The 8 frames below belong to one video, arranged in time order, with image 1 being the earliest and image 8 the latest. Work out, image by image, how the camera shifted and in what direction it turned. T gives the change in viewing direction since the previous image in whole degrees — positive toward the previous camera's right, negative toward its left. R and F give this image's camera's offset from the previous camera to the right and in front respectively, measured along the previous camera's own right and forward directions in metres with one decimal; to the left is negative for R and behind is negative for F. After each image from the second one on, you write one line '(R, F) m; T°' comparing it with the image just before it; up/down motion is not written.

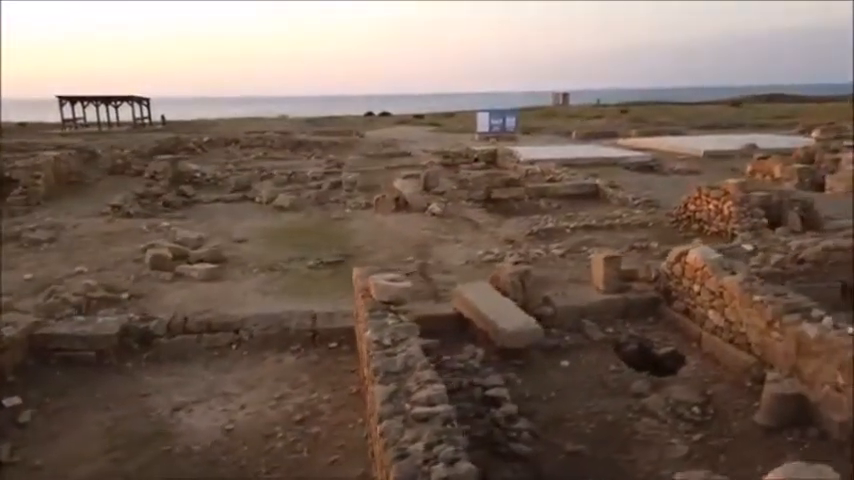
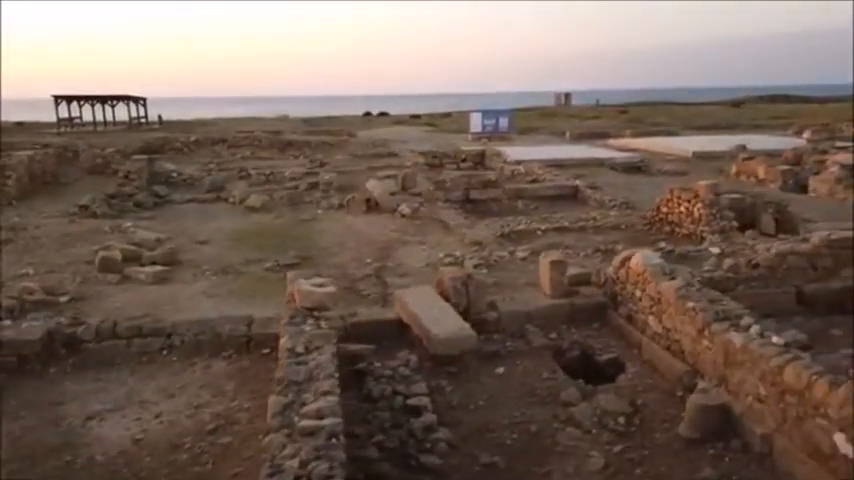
(+0.6, +0.1) m; 0°
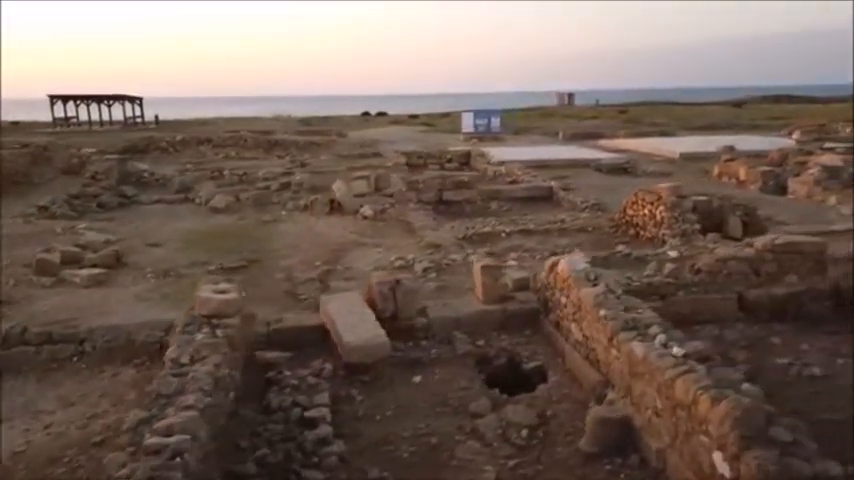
(+0.7, +0.2) m; 0°
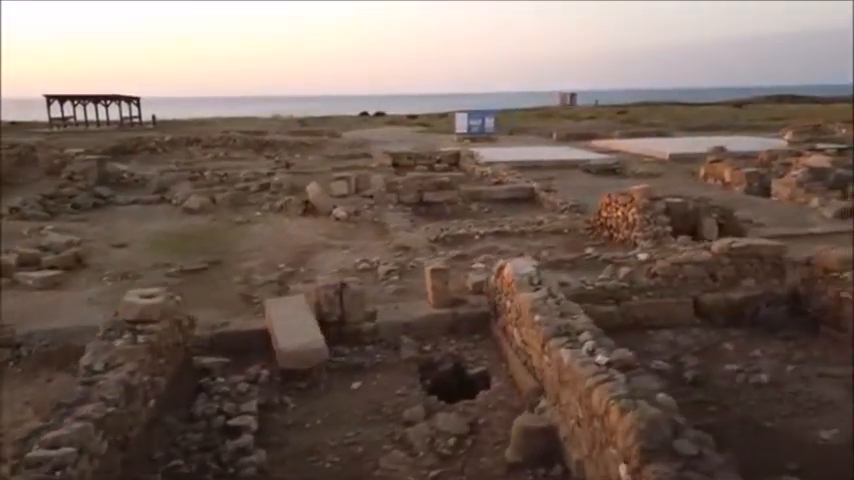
(+0.5, +0.1) m; 0°
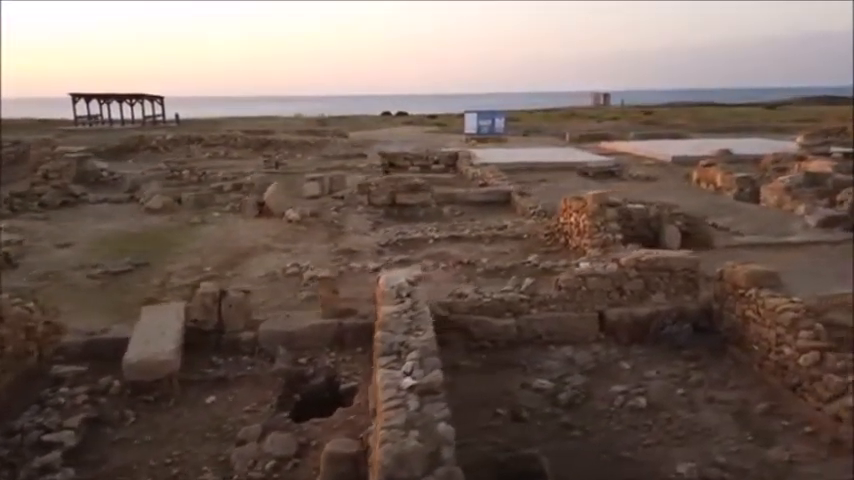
(+1.4, +0.3) m; -3°
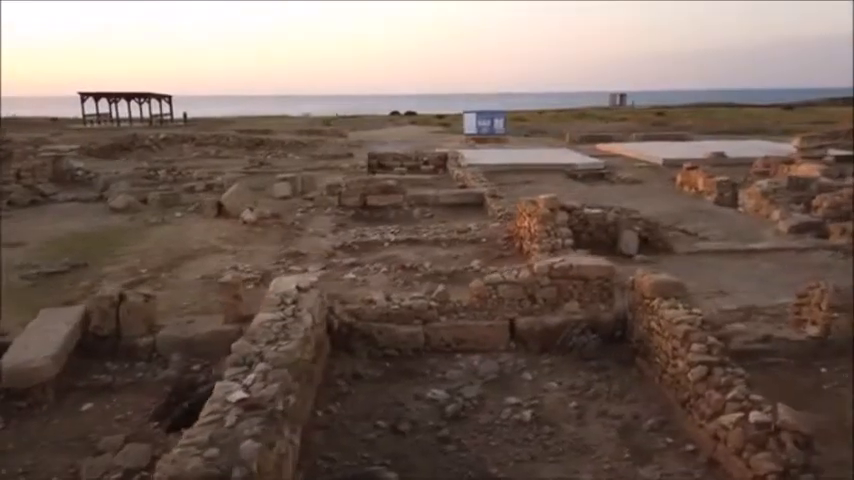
(+1.0, +0.1) m; -1°
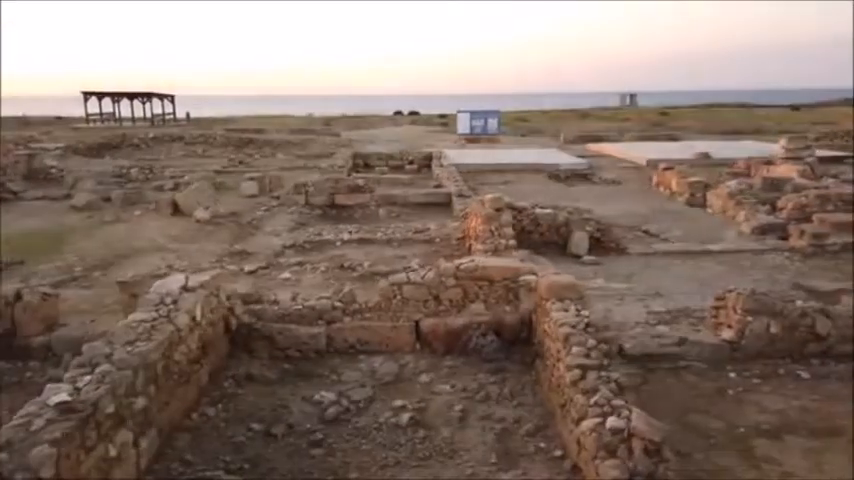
(+1.0, +0.1) m; -1°
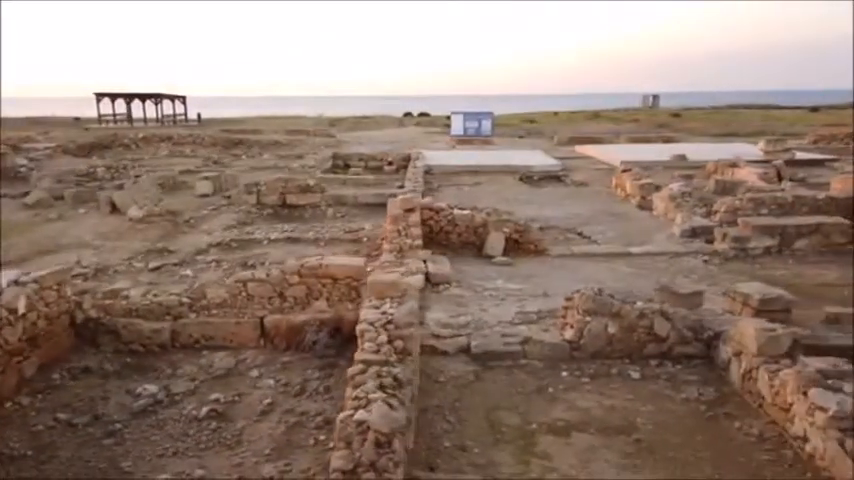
(+1.7, -0.1) m; -2°
